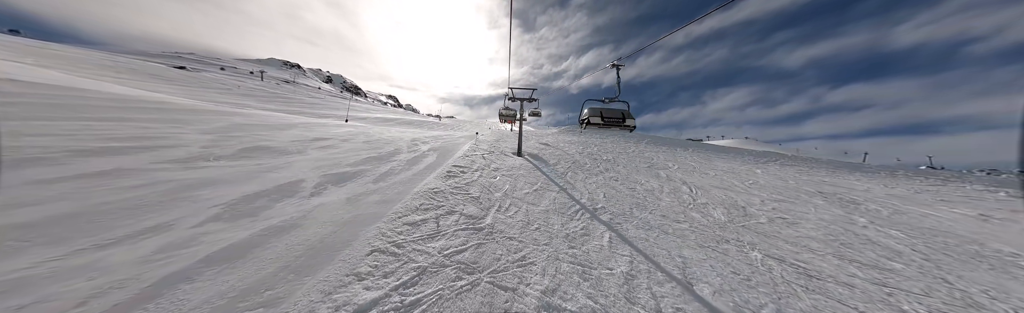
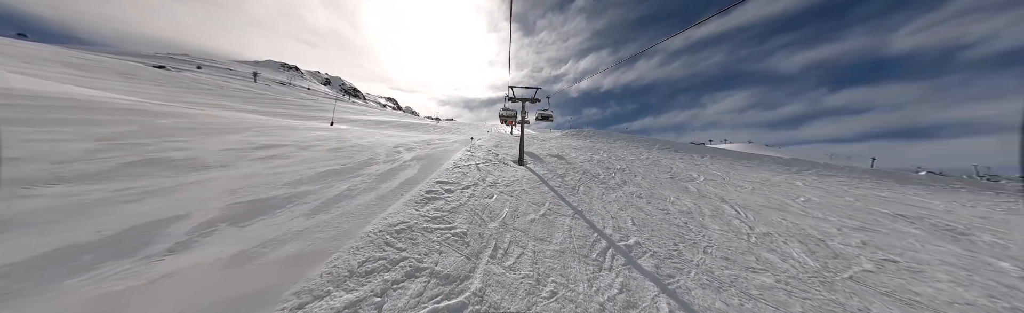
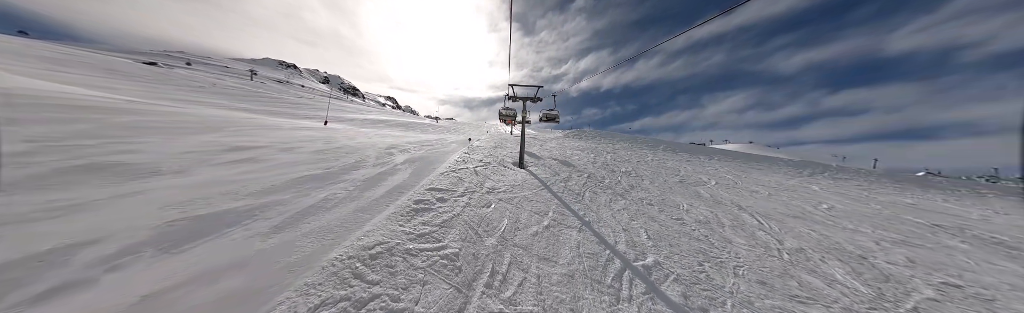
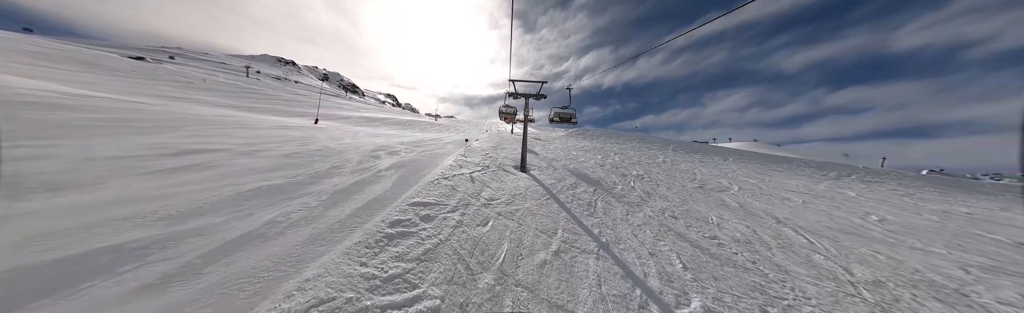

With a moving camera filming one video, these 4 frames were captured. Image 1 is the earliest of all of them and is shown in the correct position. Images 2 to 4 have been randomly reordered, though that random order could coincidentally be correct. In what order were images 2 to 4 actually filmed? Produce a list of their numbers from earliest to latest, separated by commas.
2, 3, 4
